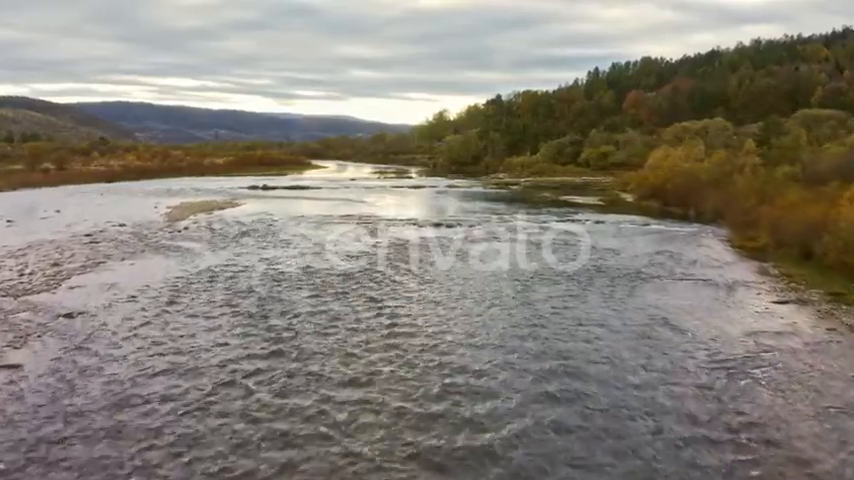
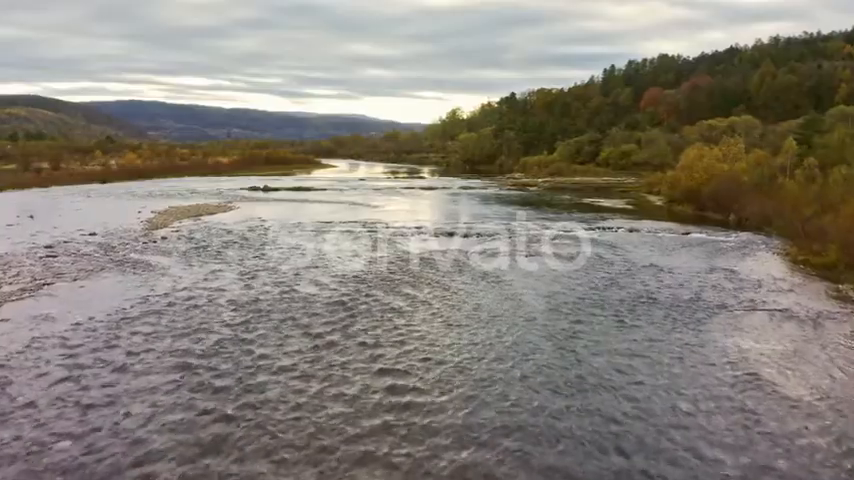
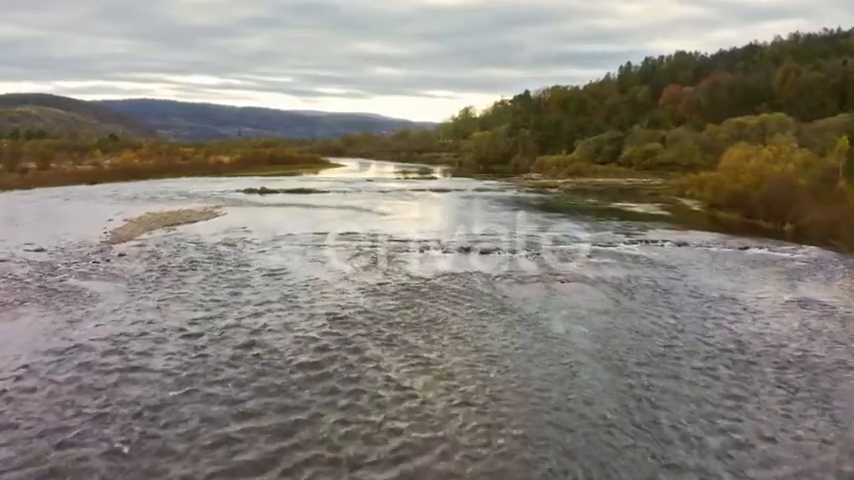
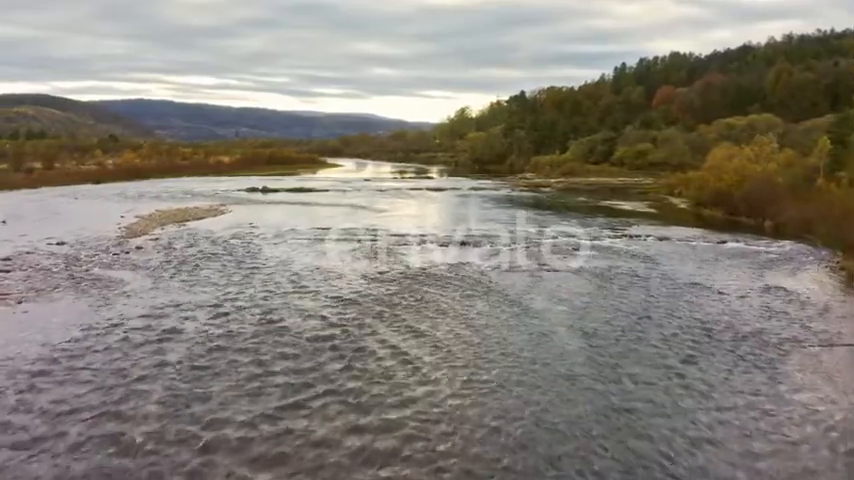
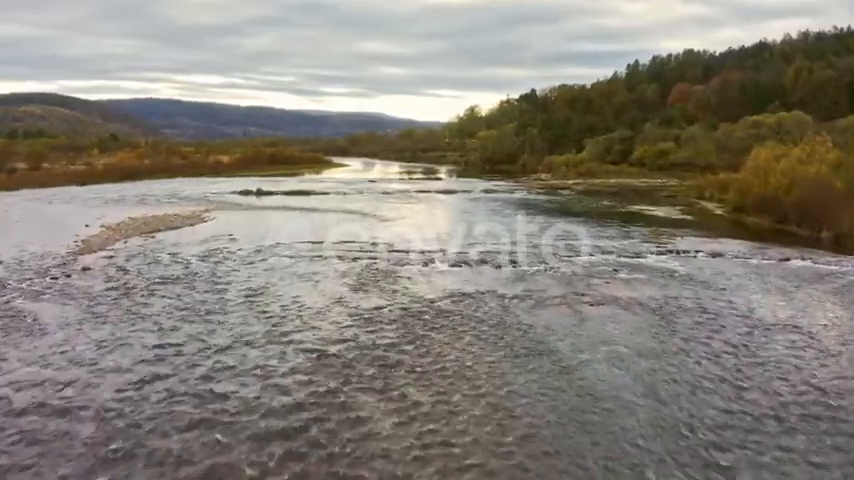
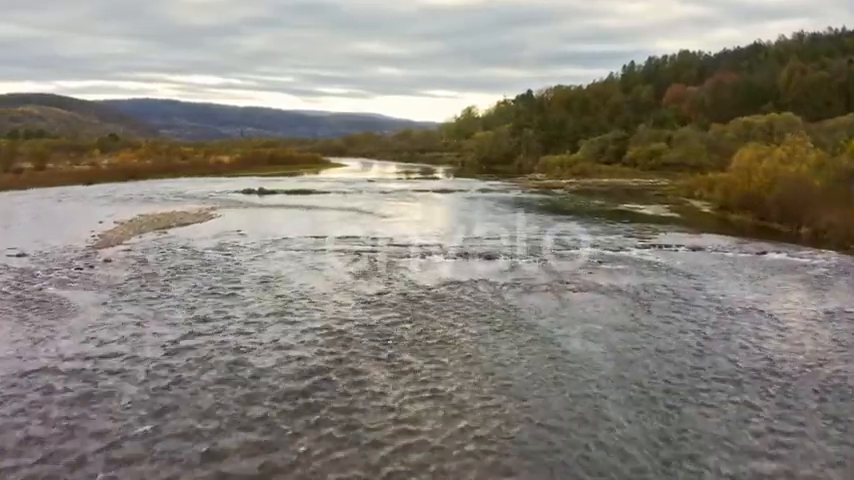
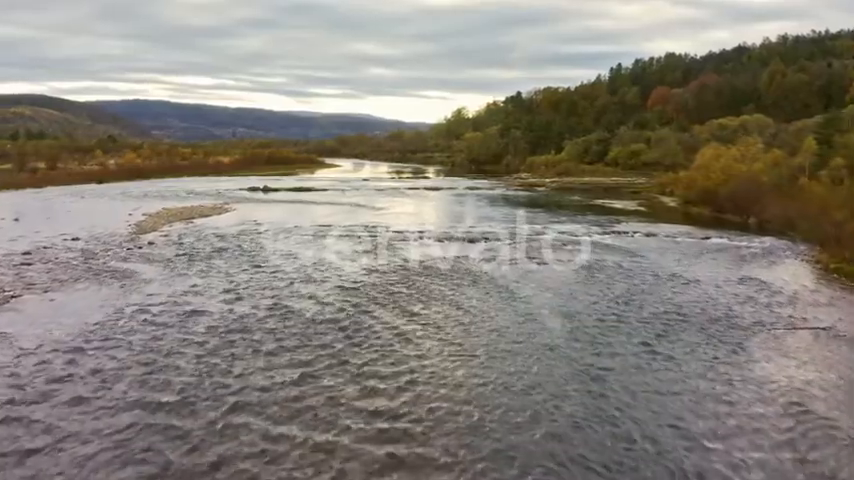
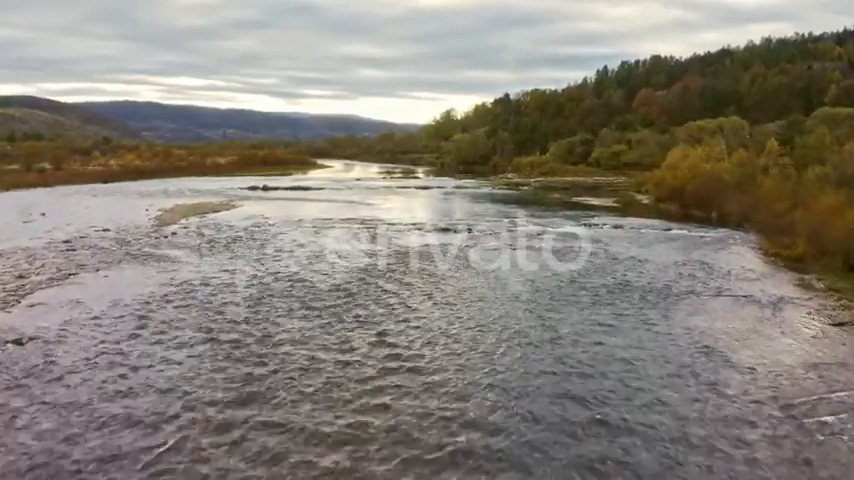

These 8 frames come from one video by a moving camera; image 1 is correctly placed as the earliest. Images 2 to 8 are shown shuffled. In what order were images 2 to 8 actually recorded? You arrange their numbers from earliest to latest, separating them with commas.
8, 2, 7, 4, 3, 6, 5
